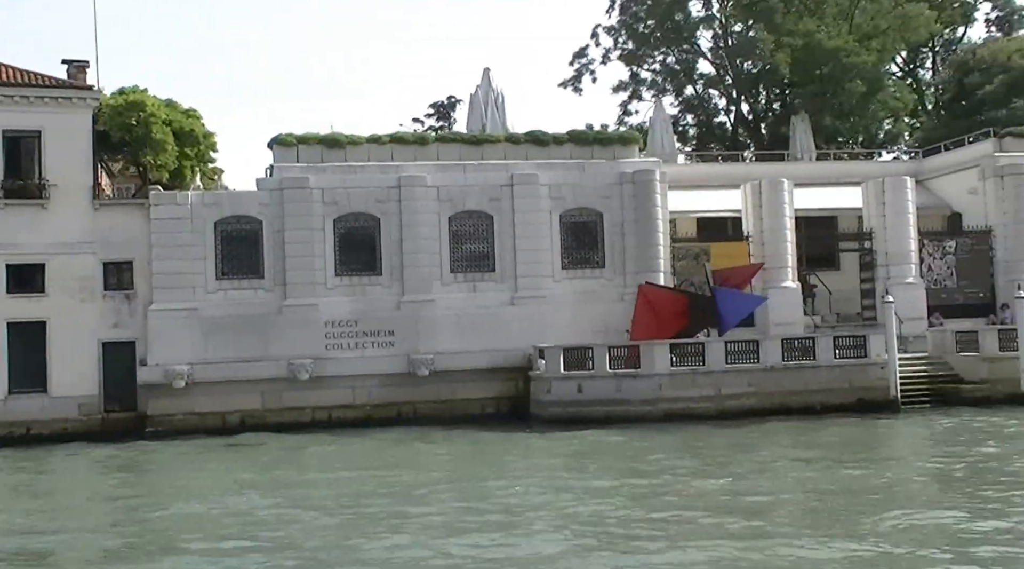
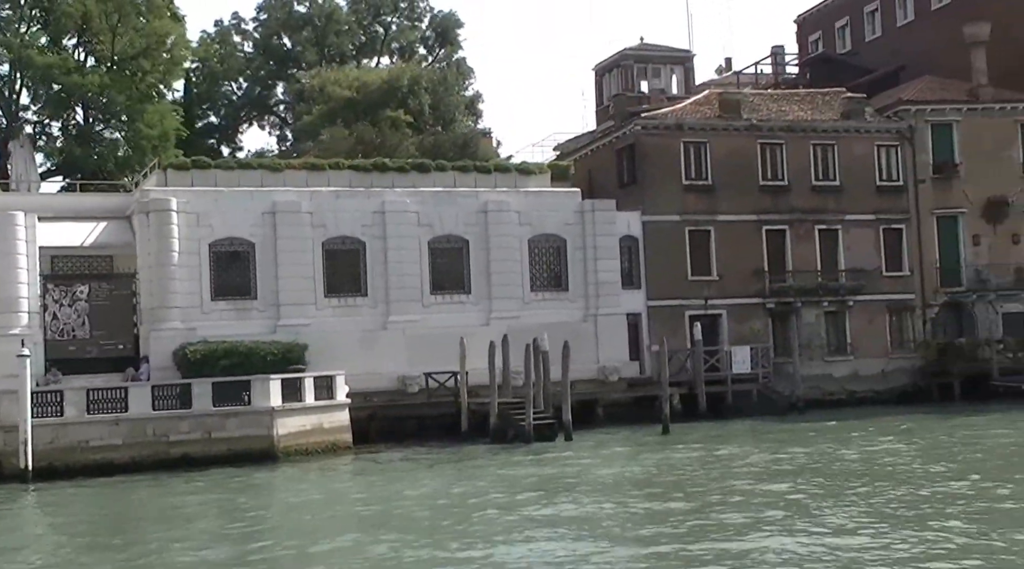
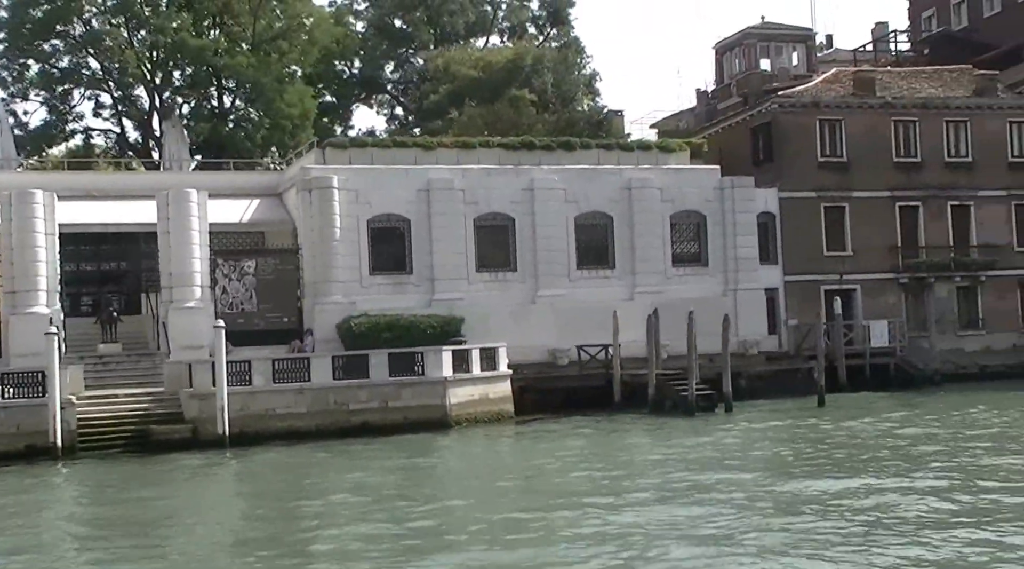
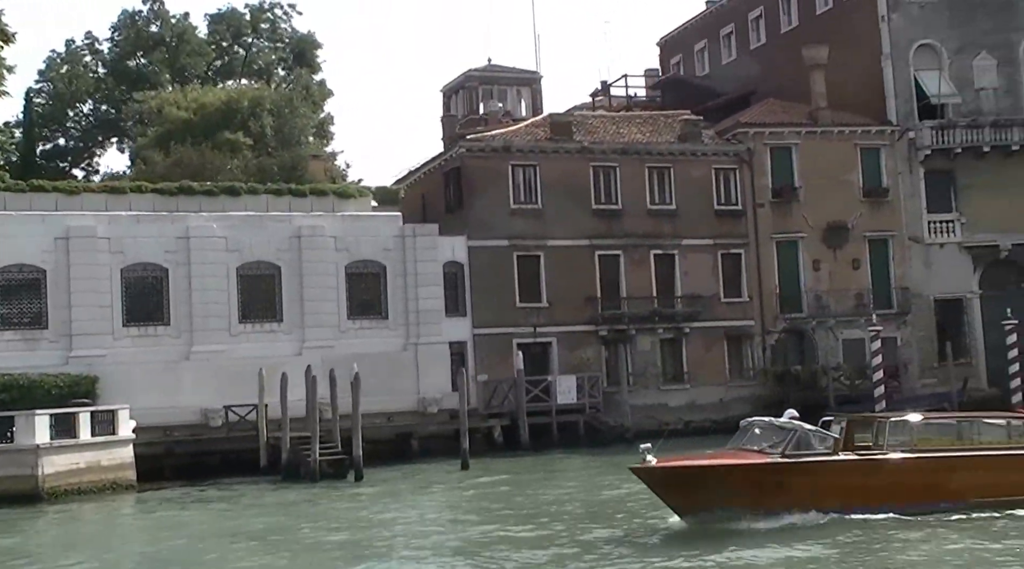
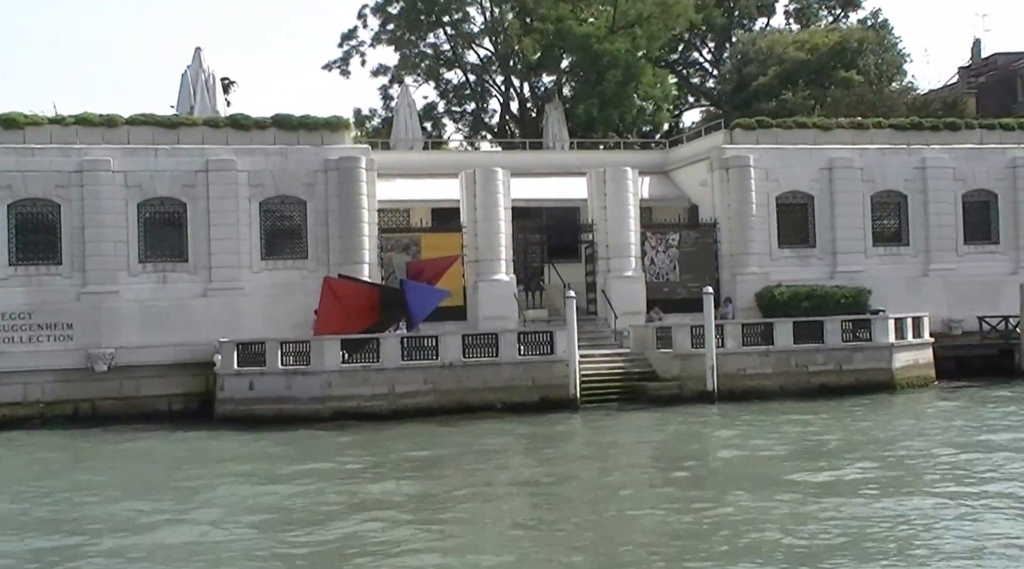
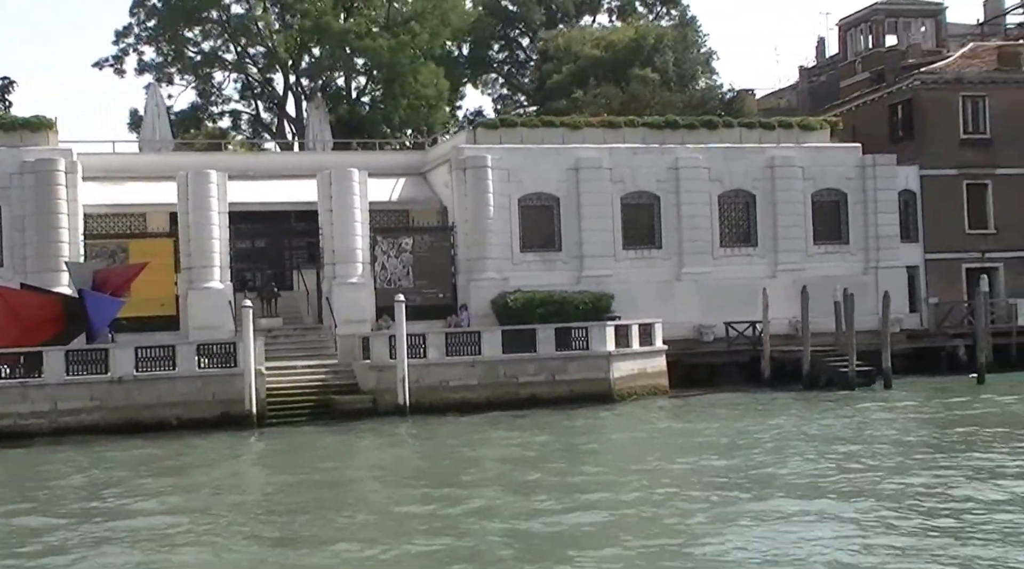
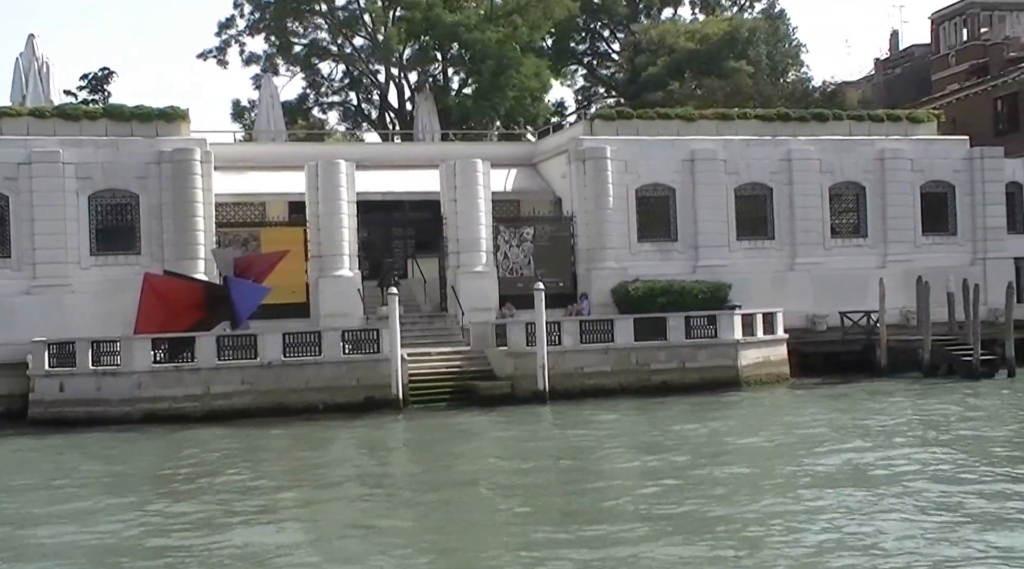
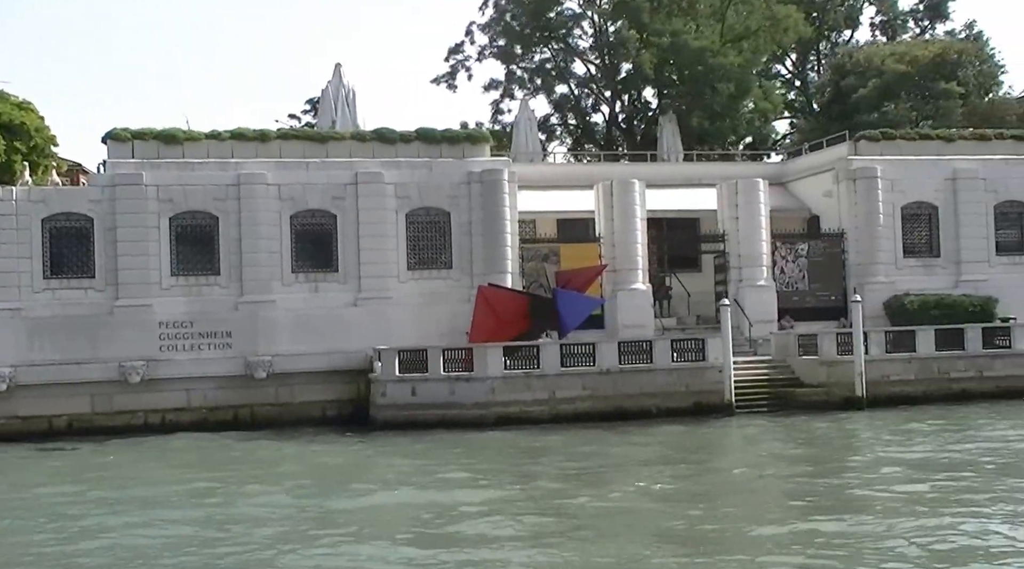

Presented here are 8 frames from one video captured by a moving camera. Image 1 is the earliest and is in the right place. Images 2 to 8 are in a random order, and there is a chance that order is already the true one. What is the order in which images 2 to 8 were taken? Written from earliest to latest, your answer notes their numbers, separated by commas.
8, 5, 7, 6, 3, 2, 4
